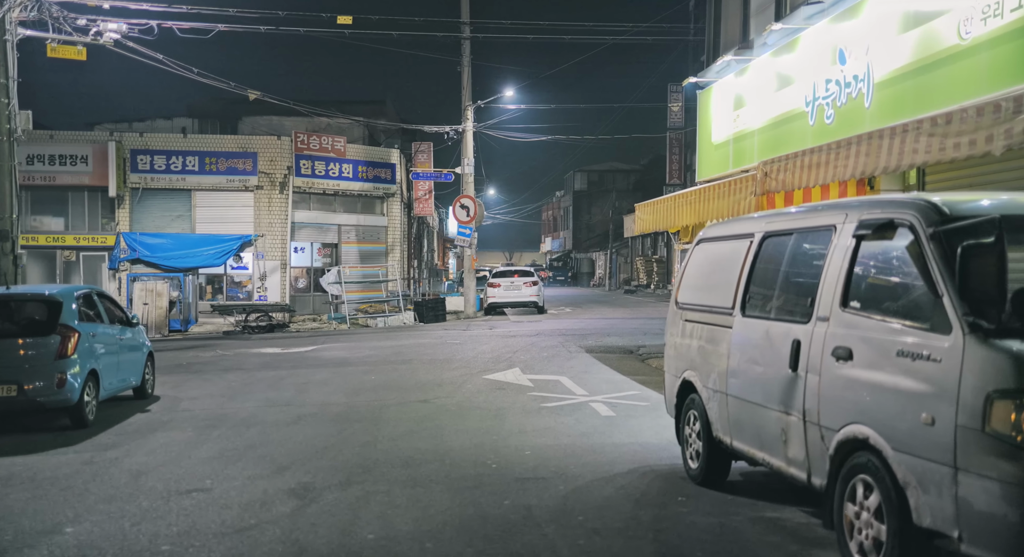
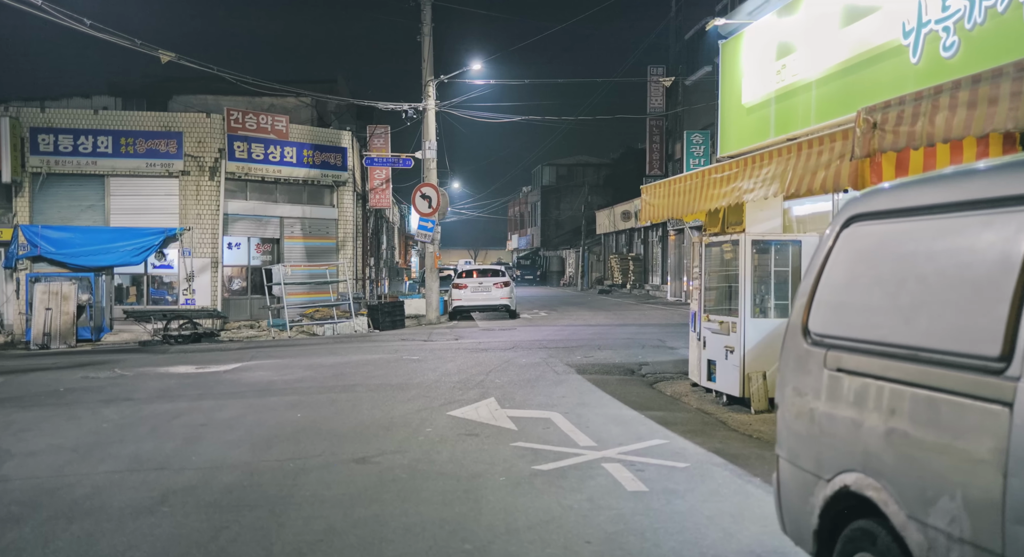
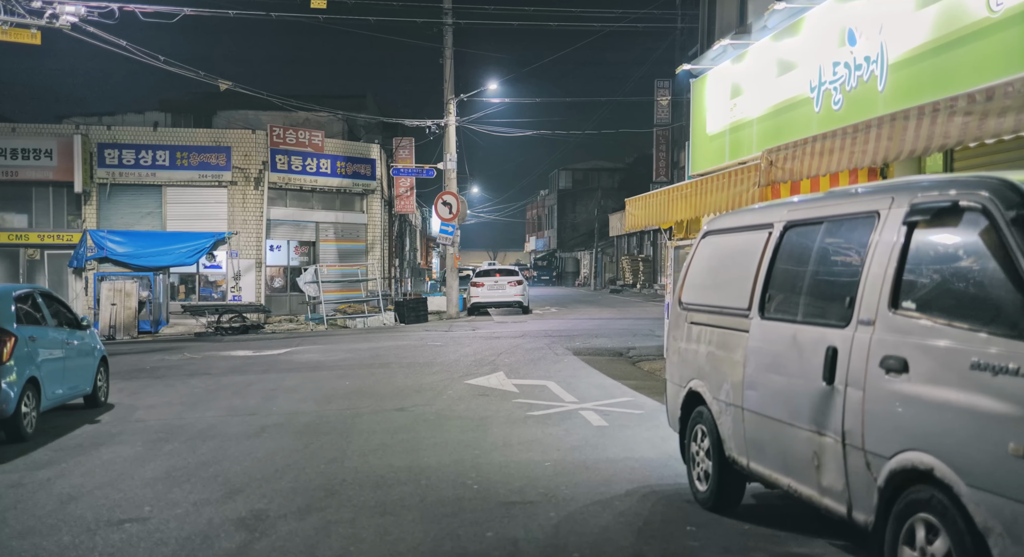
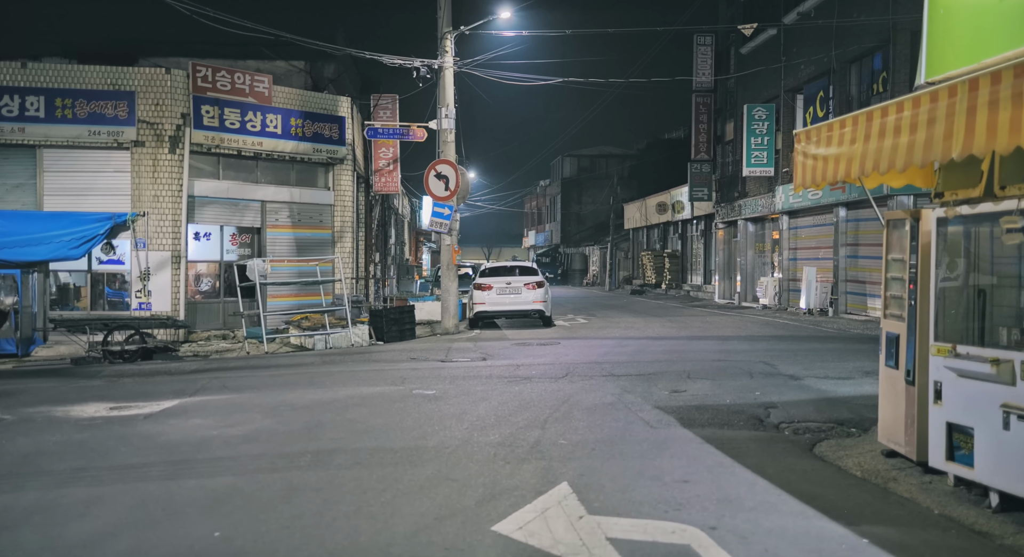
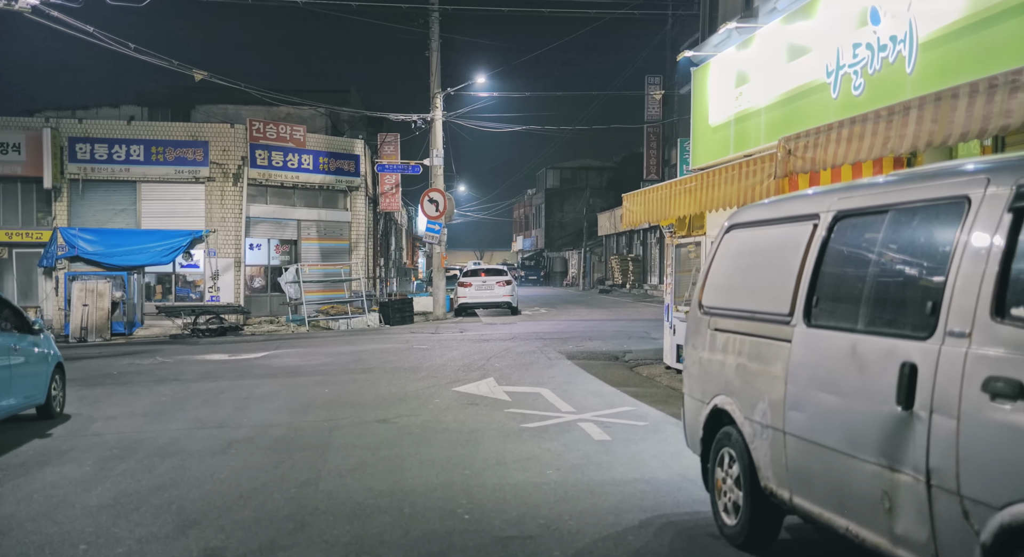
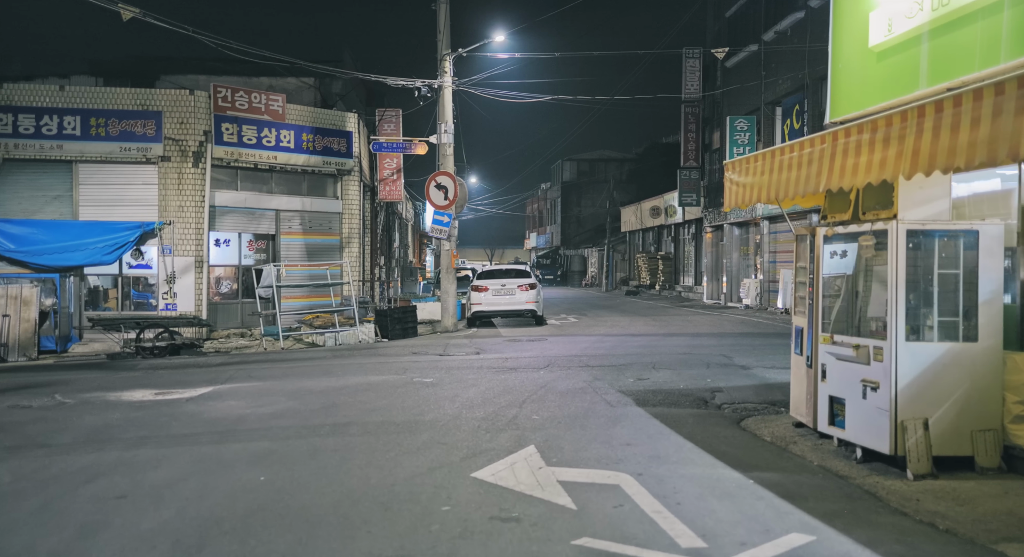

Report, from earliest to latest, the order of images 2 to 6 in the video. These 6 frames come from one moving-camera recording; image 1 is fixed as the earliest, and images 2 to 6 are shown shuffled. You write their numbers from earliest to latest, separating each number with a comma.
3, 5, 2, 6, 4
